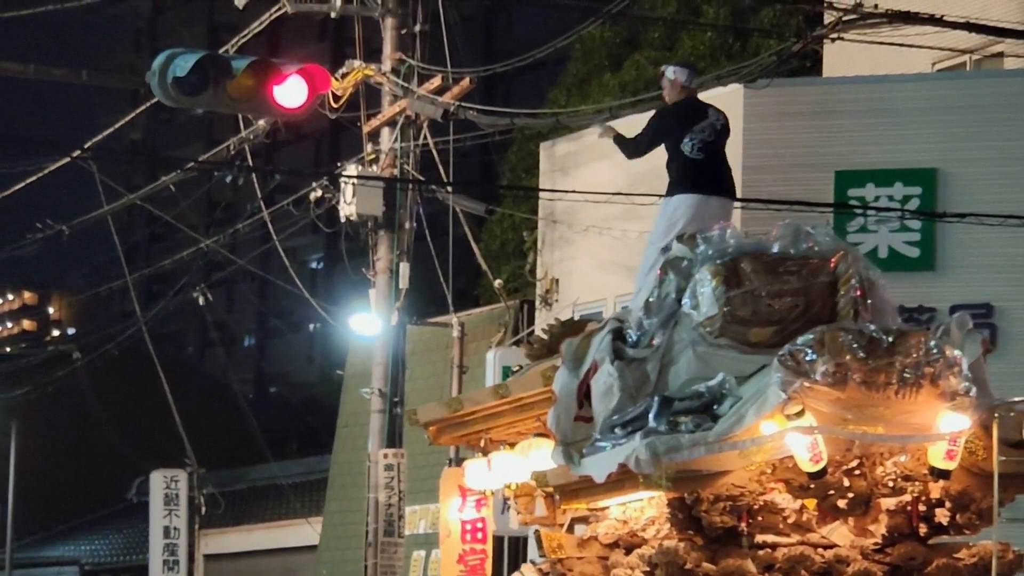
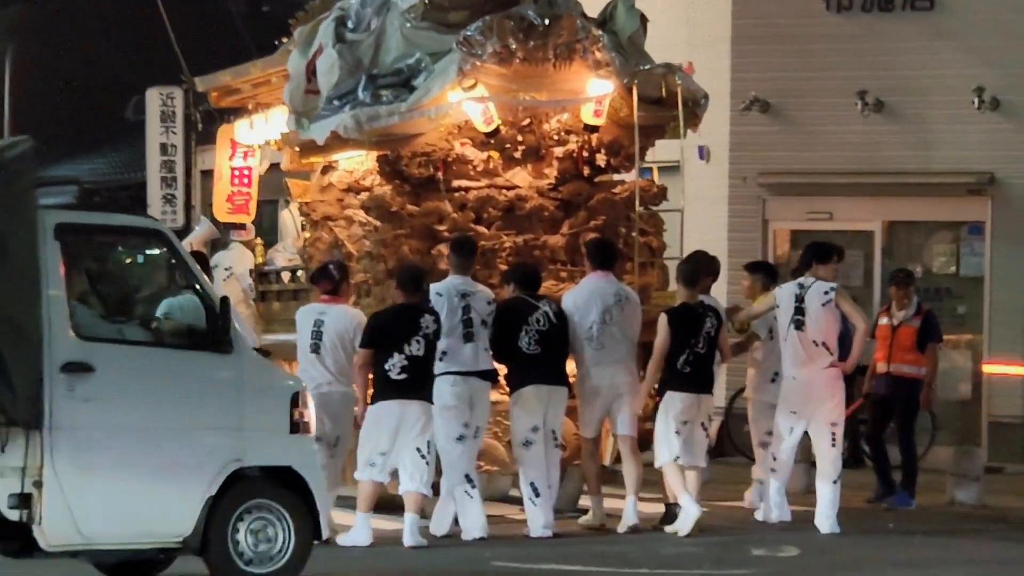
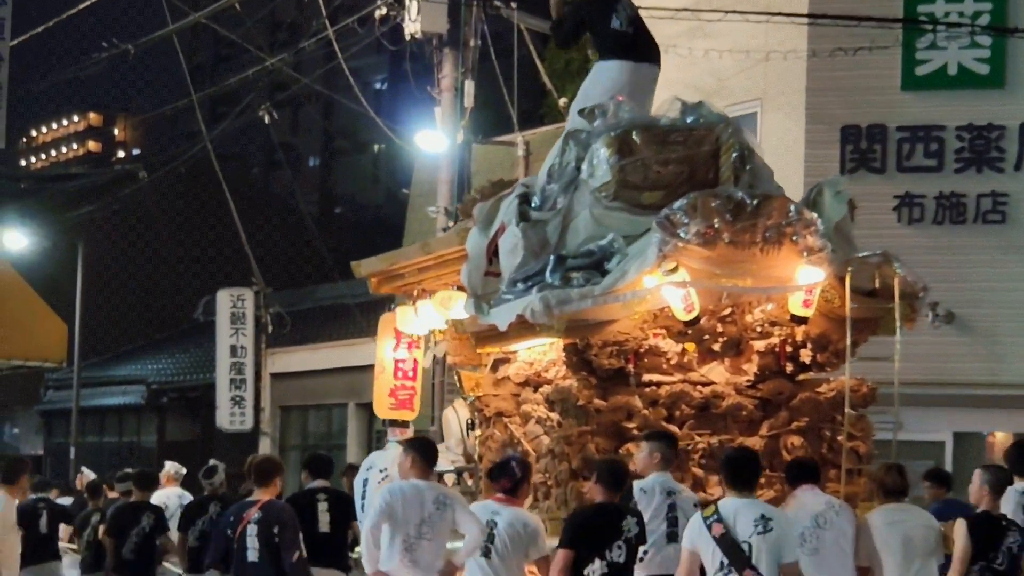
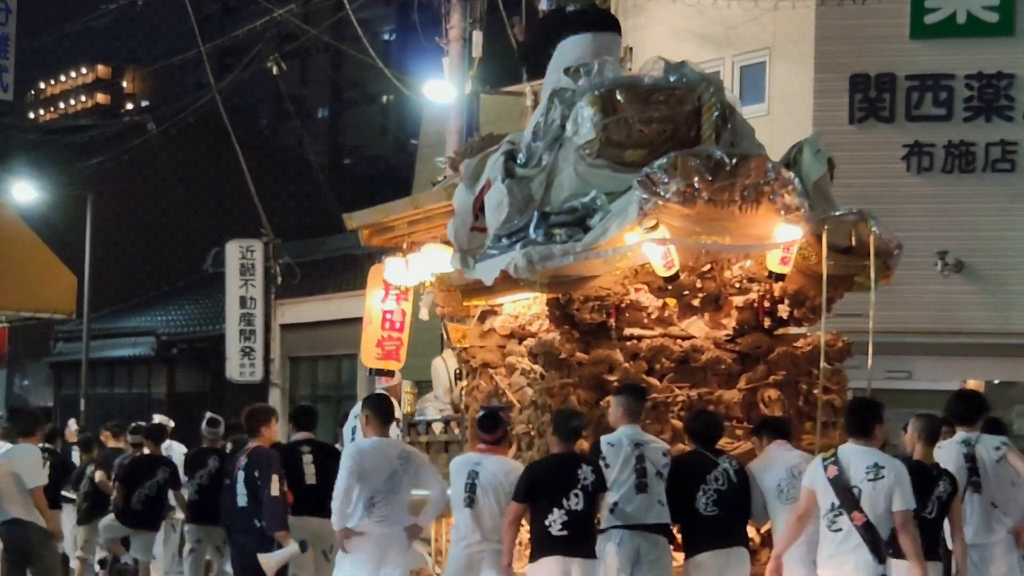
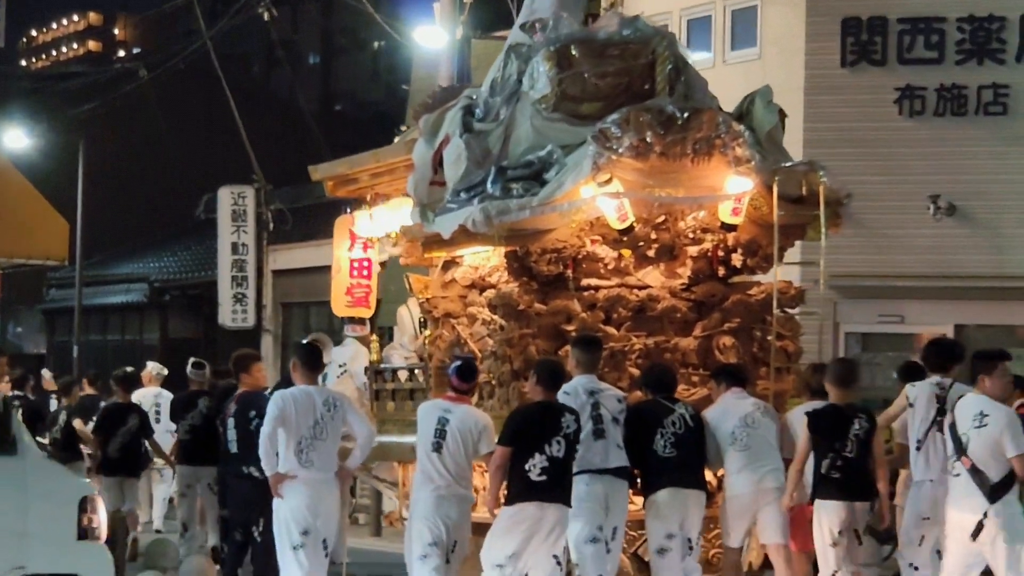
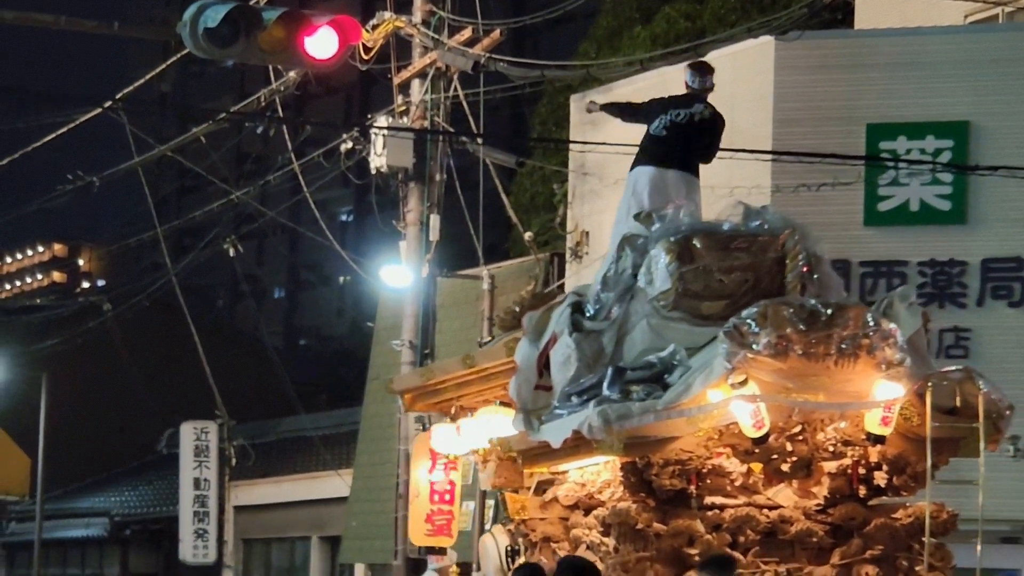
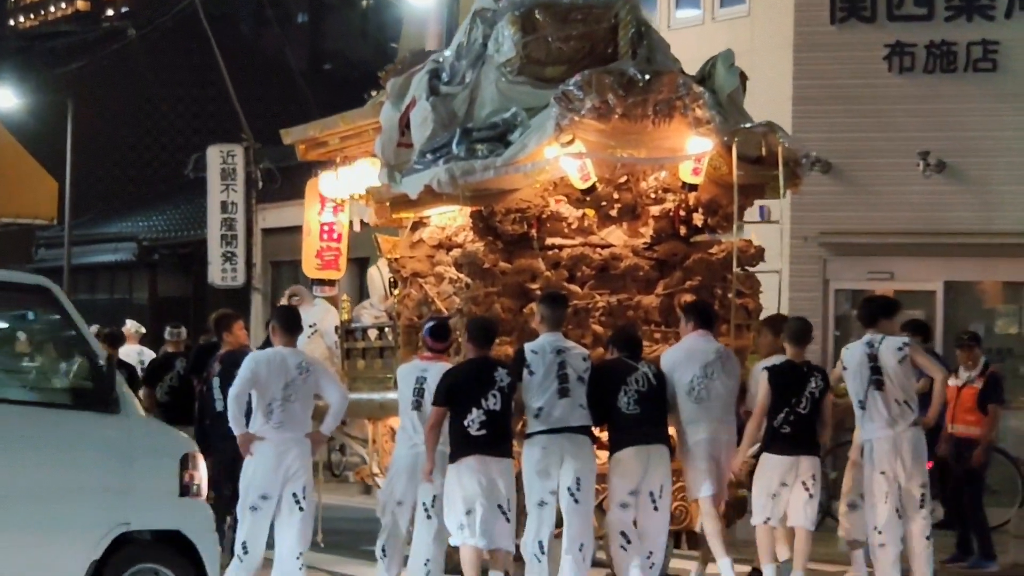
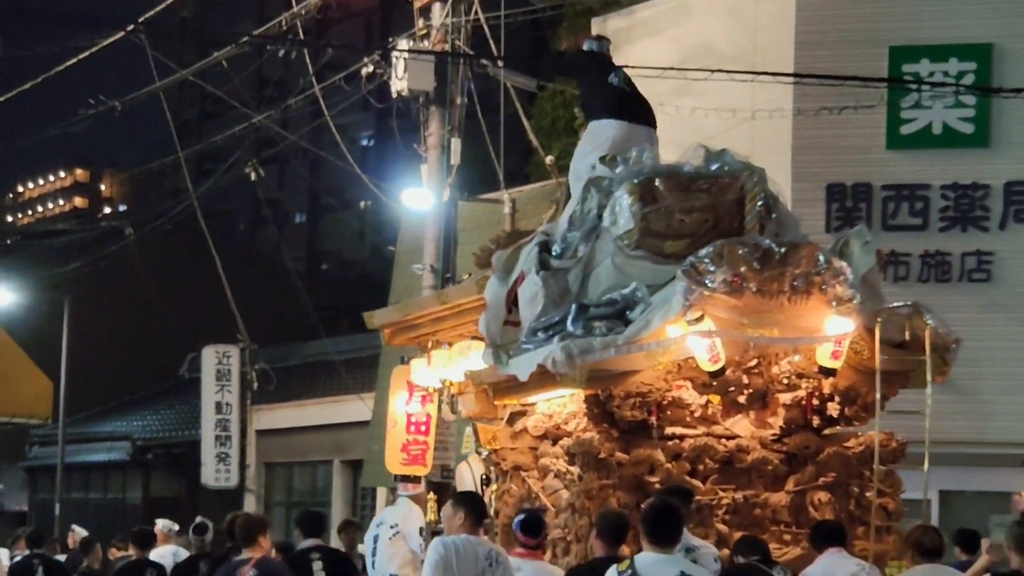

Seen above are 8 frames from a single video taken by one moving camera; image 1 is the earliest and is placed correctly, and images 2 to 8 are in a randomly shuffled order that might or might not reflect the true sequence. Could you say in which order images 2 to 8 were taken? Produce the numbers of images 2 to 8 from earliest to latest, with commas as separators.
6, 8, 3, 4, 5, 7, 2
